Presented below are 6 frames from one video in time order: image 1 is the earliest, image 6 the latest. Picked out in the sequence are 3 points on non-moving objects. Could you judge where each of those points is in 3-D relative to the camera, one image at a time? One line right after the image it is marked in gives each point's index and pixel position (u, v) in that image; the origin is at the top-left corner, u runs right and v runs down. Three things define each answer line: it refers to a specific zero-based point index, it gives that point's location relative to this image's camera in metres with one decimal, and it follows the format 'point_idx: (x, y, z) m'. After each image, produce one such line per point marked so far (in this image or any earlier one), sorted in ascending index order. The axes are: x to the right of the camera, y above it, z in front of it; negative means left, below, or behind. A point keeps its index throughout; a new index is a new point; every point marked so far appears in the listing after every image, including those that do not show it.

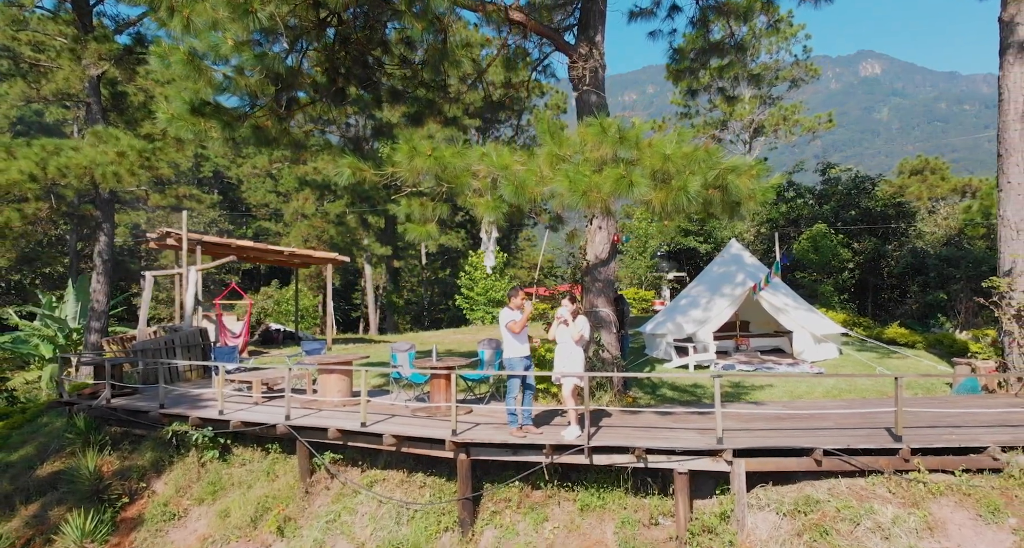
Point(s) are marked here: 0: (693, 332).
0: (+2.6, -0.8, +9.1) m
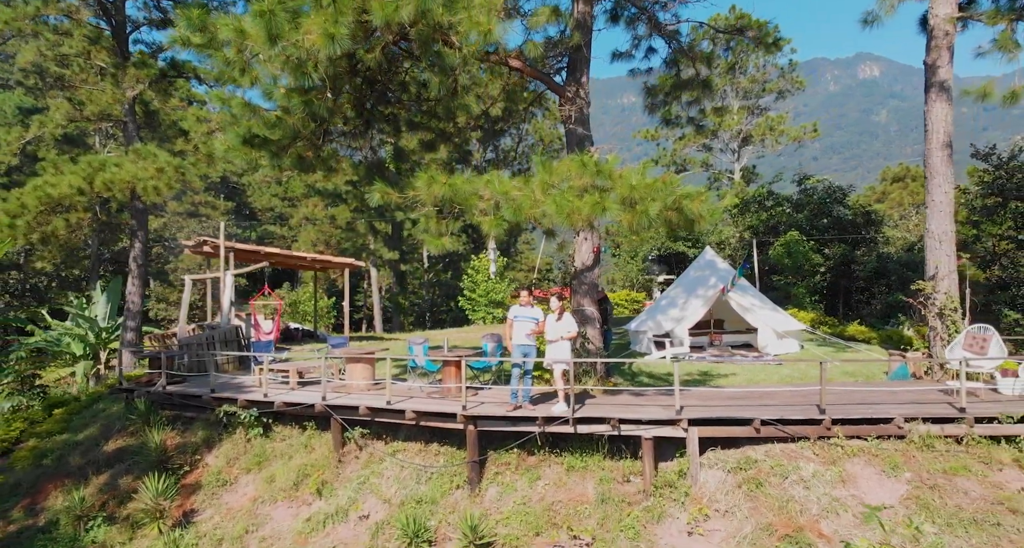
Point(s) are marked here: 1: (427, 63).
0: (+2.6, -0.9, +10.3) m
1: (-0.9, +2.3, +6.9) m
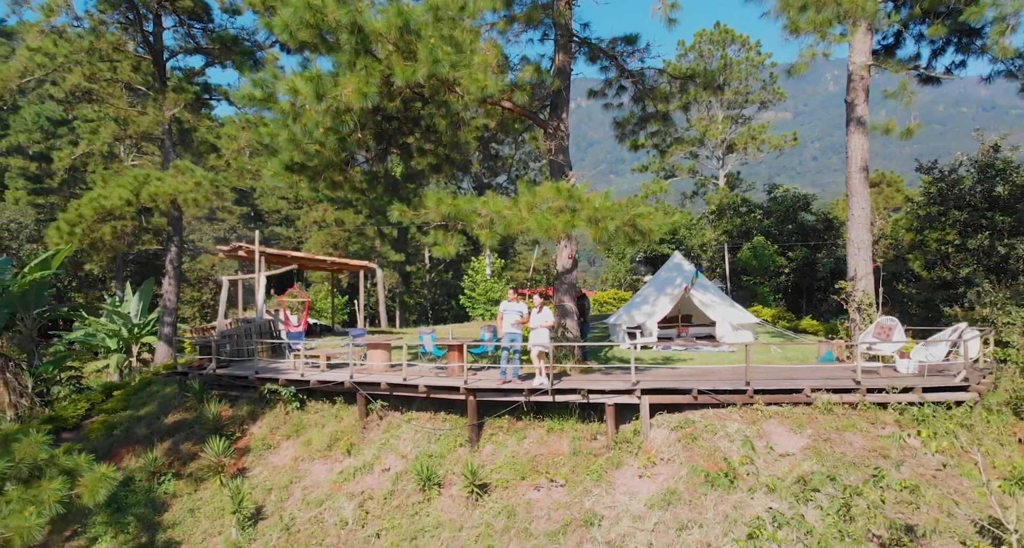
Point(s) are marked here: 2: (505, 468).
0: (+2.5, -0.9, +12.1) m
1: (-1.0, +2.3, +8.7) m
2: (-0.1, -2.5, +8.1) m
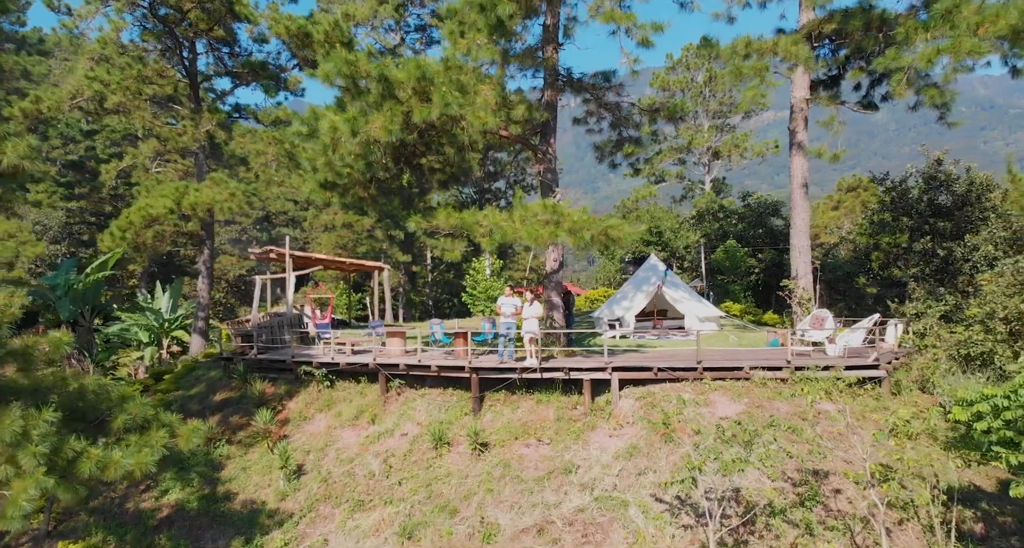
0: (+2.4, -0.9, +14.0) m
1: (-1.1, +2.3, +10.6) m
2: (-0.2, -2.5, +10.0) m
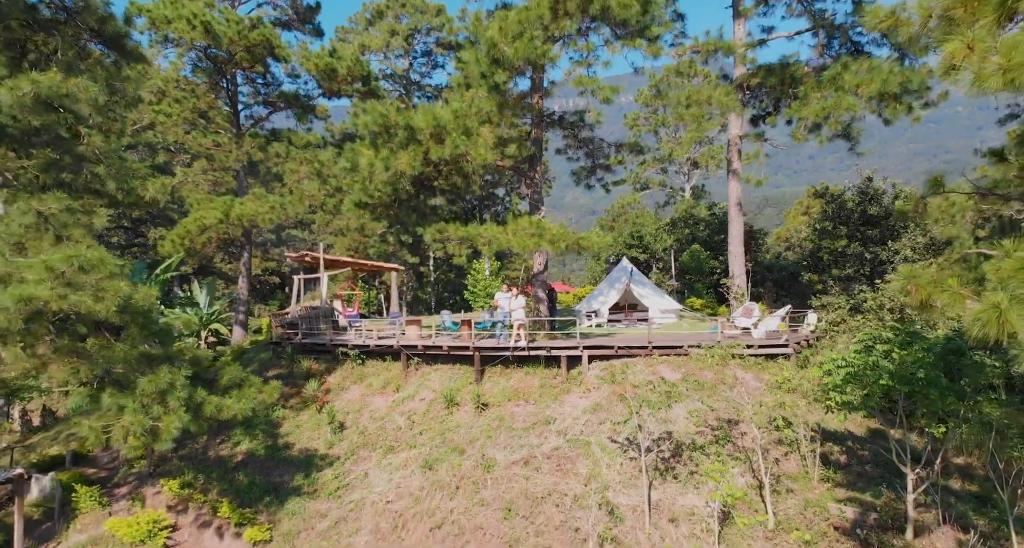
0: (+2.3, -0.9, +17.0) m
1: (-1.2, +2.3, +13.6) m
2: (-0.3, -2.5, +13.0) m
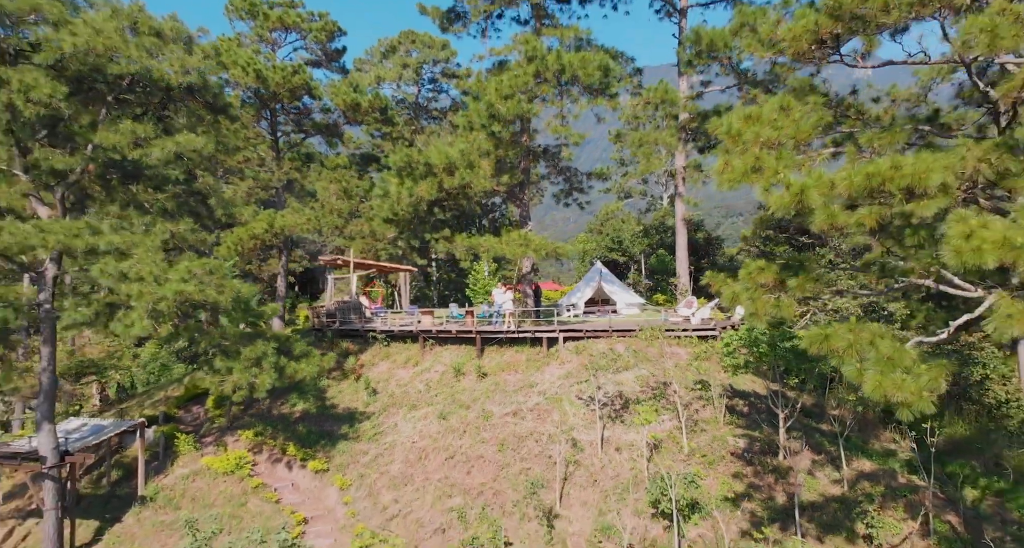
0: (+2.1, -0.9, +21.1) m
1: (-1.4, +2.2, +17.6) m
2: (-0.5, -2.5, +17.0) m
